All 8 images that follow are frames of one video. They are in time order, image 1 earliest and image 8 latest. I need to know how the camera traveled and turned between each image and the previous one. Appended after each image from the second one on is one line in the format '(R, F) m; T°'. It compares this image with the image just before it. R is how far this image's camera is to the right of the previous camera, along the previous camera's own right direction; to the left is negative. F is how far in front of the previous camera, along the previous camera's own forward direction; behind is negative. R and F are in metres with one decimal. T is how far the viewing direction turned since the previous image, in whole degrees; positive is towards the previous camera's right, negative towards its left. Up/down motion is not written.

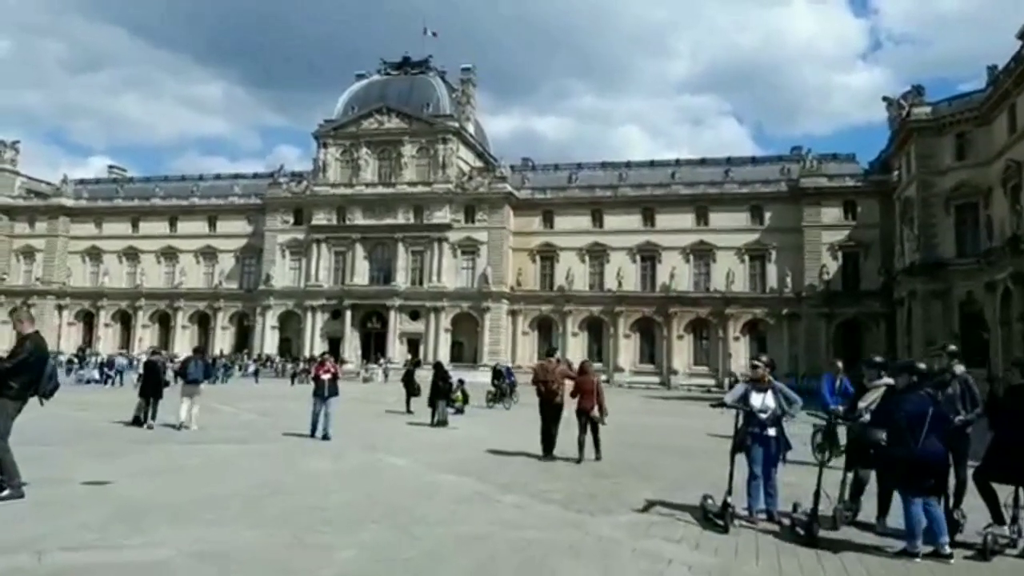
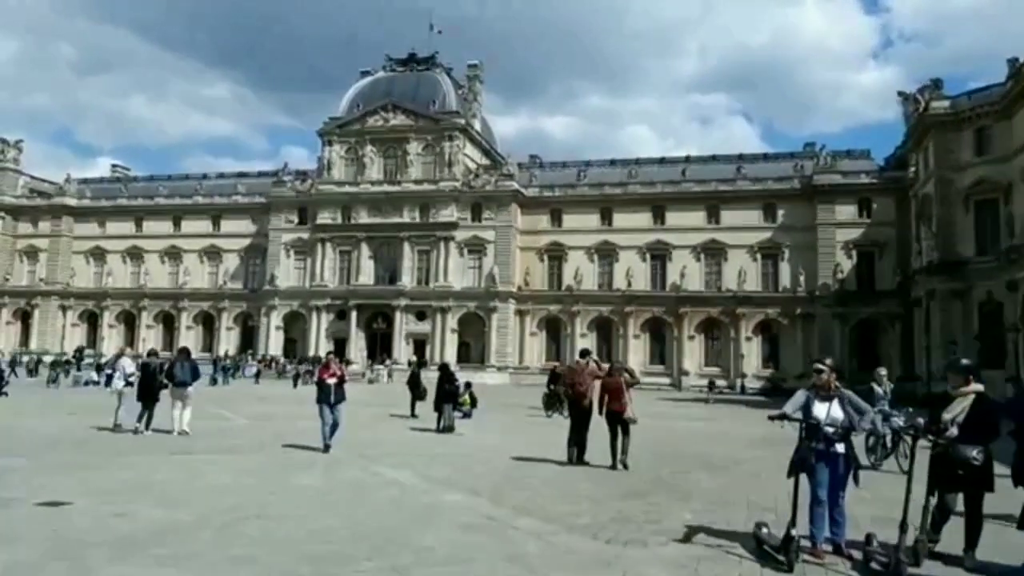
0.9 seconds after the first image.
(0.0, +0.9) m; 0°
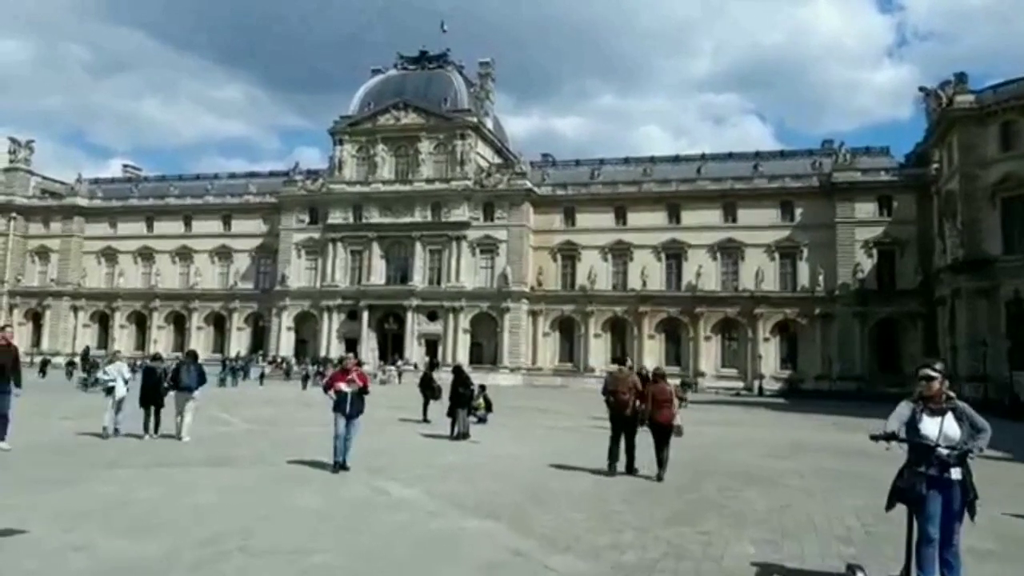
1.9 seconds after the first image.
(0.0, +0.8) m; -1°
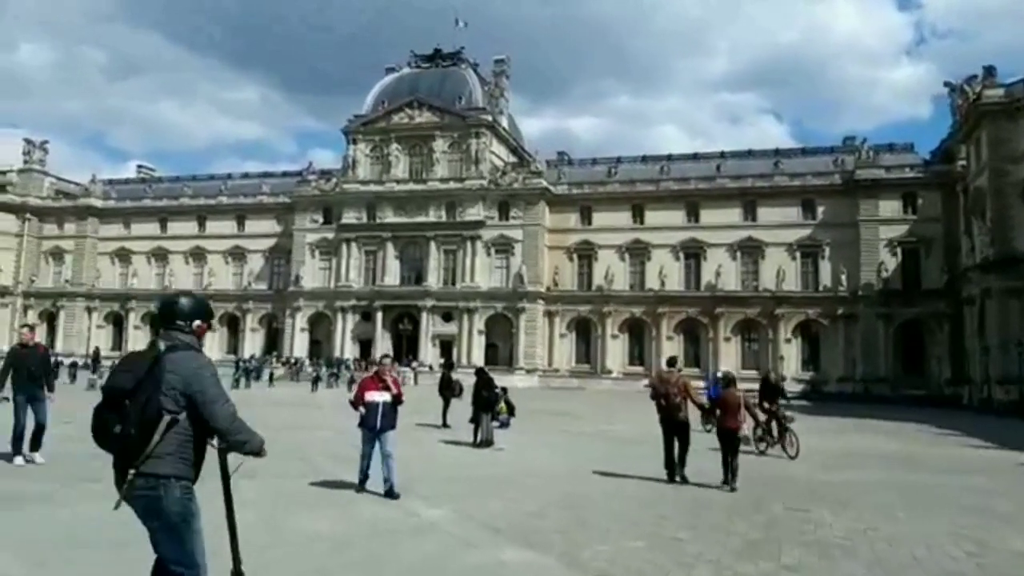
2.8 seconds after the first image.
(-0.1, +0.8) m; -1°
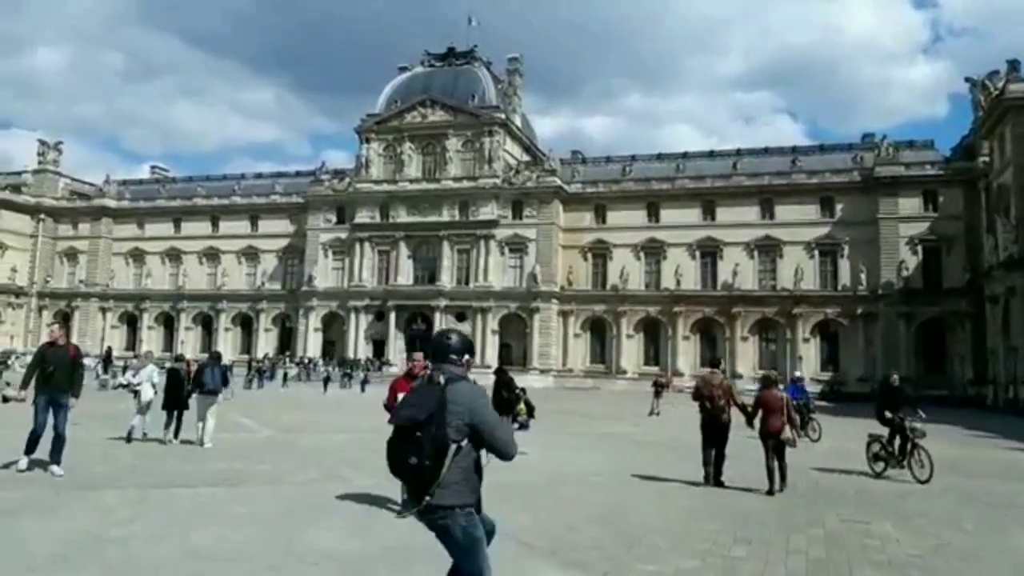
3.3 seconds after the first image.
(-0.1, +0.5) m; -1°
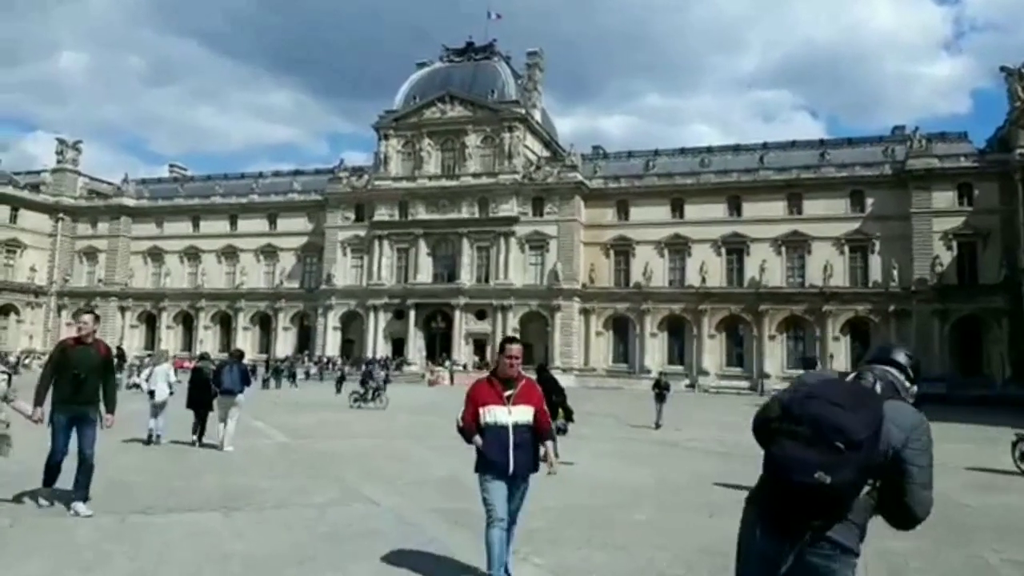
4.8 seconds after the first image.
(-0.1, +1.0) m; -1°
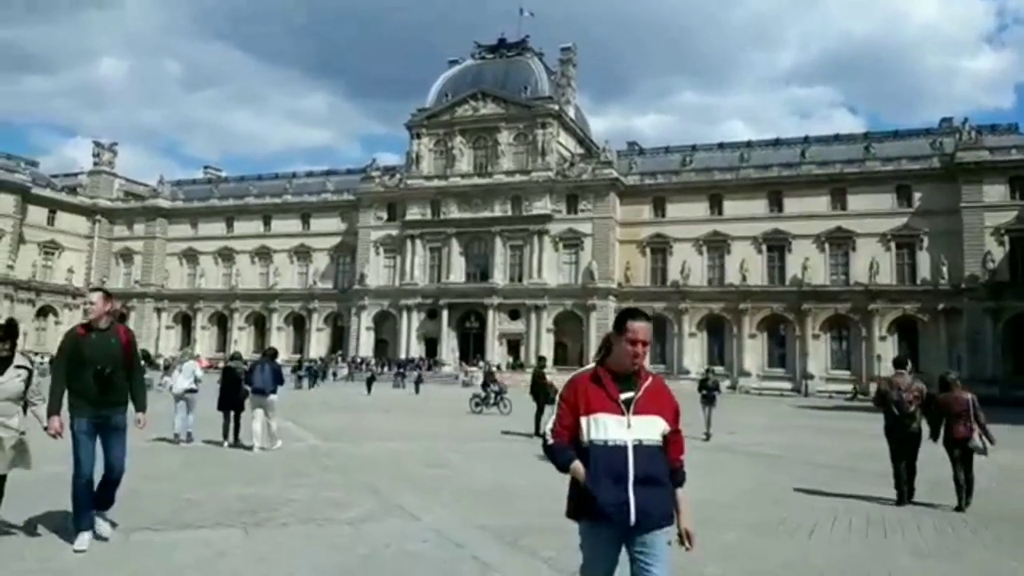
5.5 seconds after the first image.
(-0.1, +0.8) m; -2°
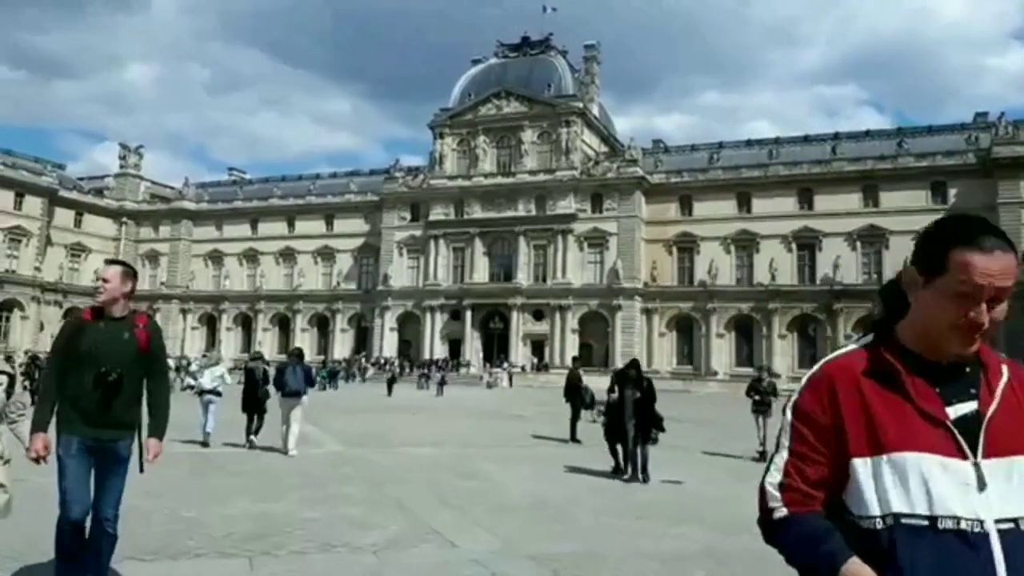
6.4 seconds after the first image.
(-0.1, +0.5) m; -2°
